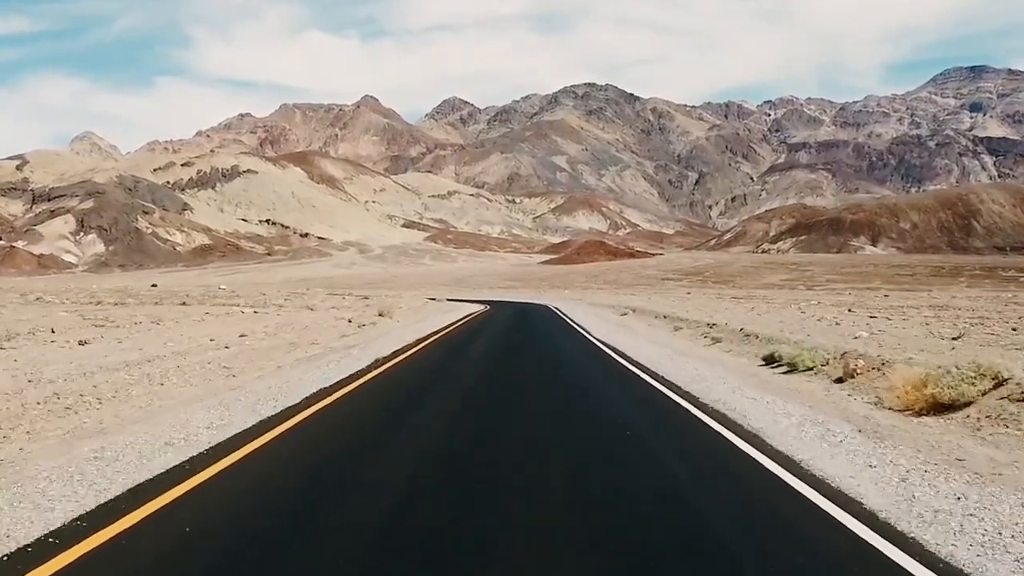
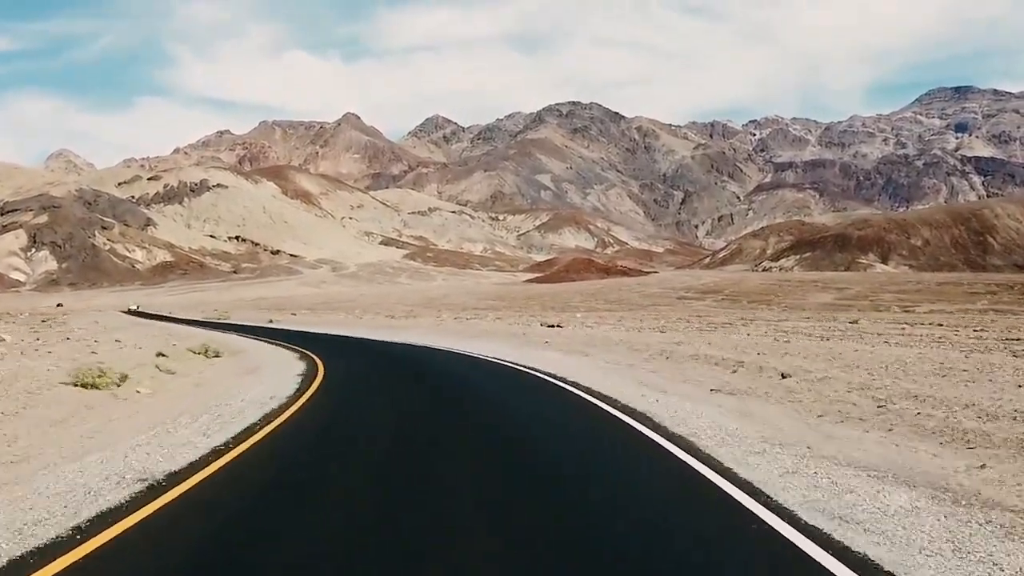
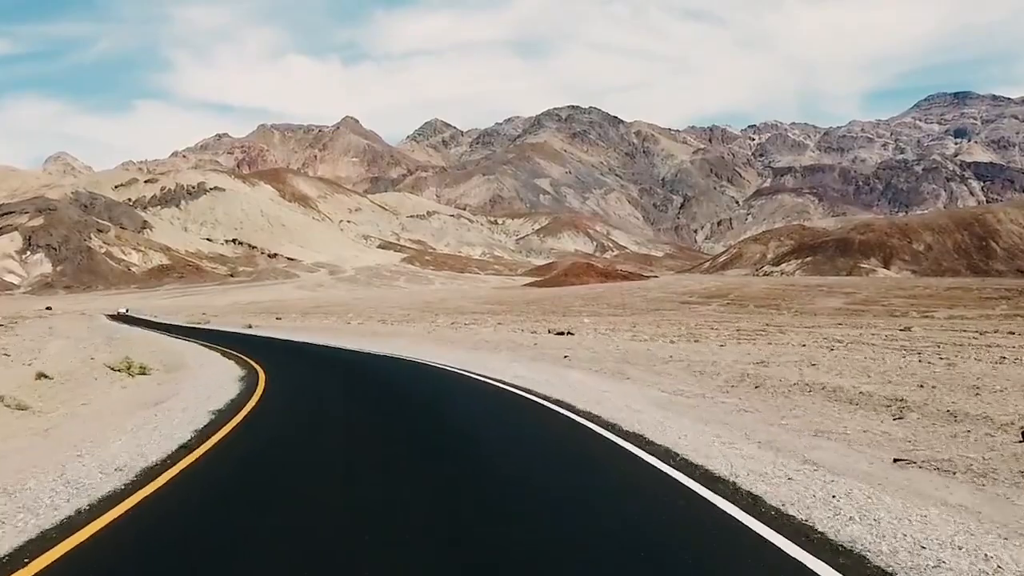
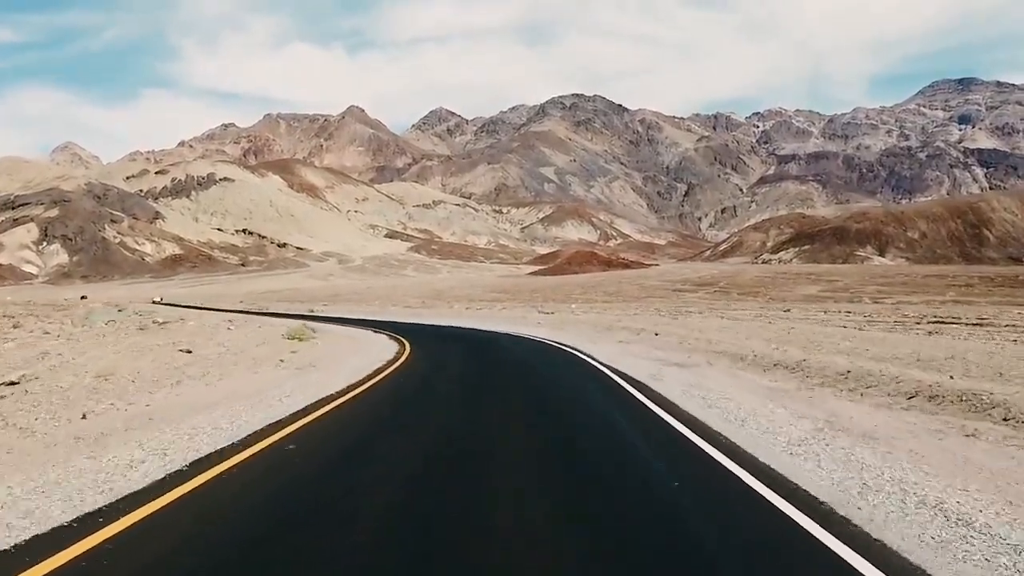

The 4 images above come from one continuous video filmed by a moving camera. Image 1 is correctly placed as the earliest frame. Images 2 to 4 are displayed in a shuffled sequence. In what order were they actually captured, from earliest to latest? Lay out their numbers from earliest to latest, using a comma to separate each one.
4, 2, 3
